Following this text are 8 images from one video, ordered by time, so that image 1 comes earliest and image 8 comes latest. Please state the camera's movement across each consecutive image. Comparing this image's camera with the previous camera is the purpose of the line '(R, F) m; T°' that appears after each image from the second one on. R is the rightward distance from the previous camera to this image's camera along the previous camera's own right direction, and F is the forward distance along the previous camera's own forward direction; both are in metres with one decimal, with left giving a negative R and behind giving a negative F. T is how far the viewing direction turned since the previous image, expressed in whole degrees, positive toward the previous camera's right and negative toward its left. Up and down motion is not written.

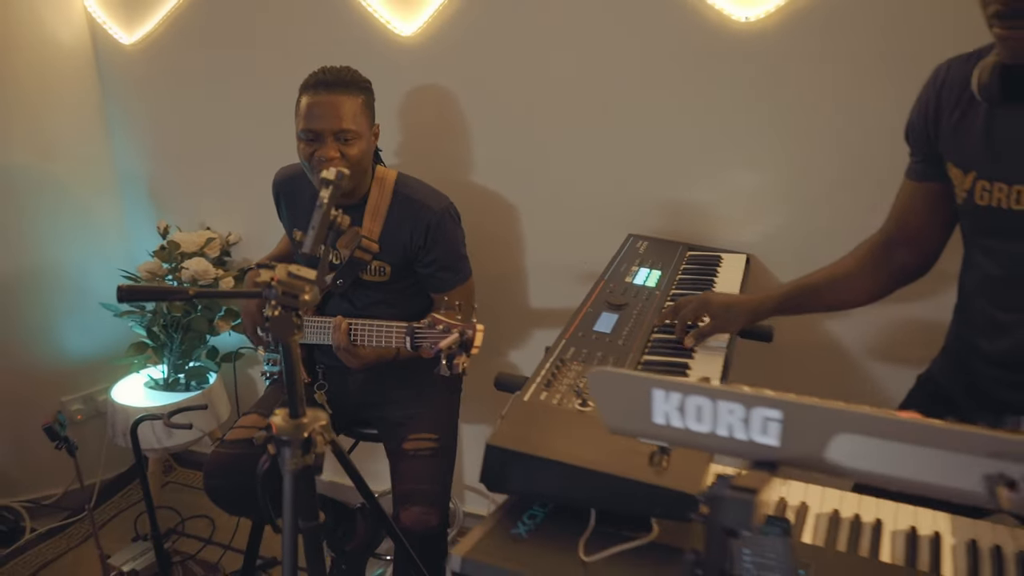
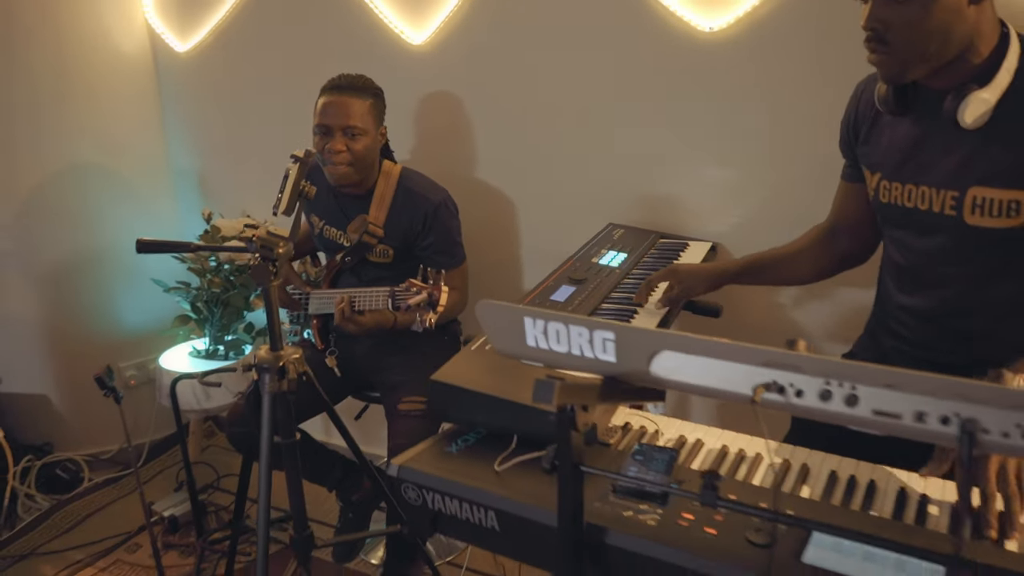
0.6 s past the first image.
(+0.2, -0.2) m; -4°
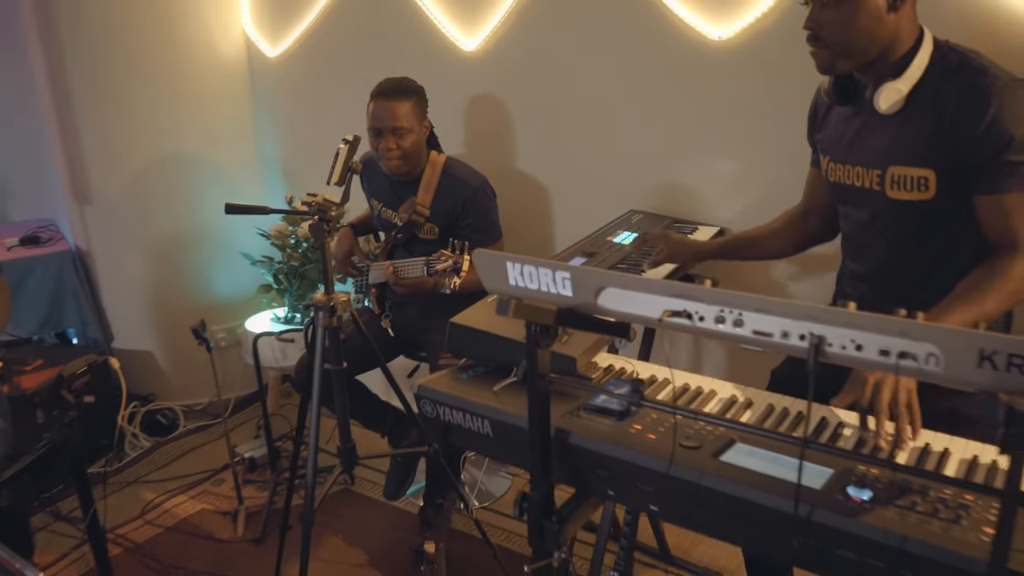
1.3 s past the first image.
(+0.1, -0.3) m; -6°
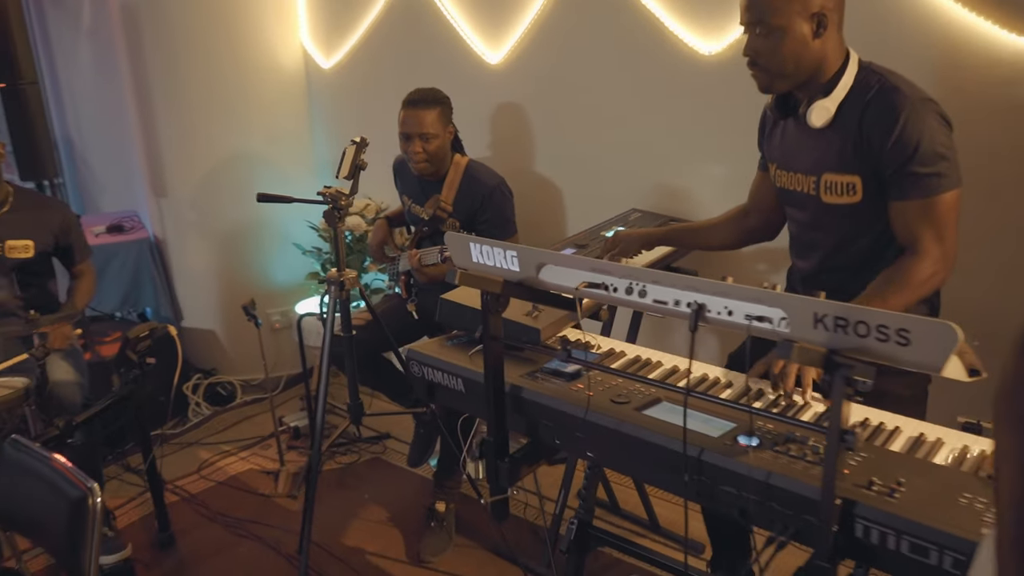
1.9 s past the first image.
(+0.2, -0.2) m; -5°
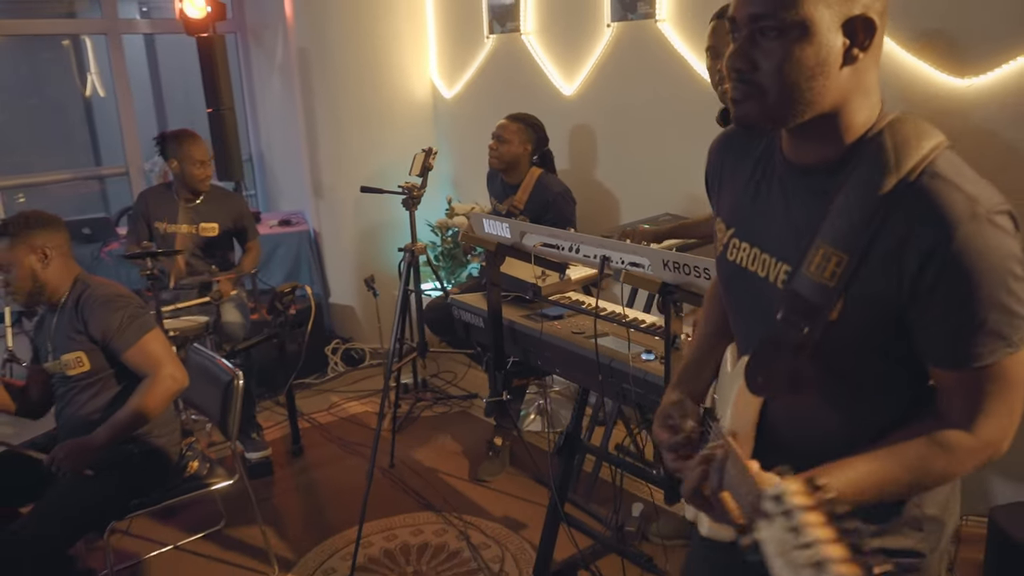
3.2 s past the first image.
(+0.4, -0.6) m; -12°
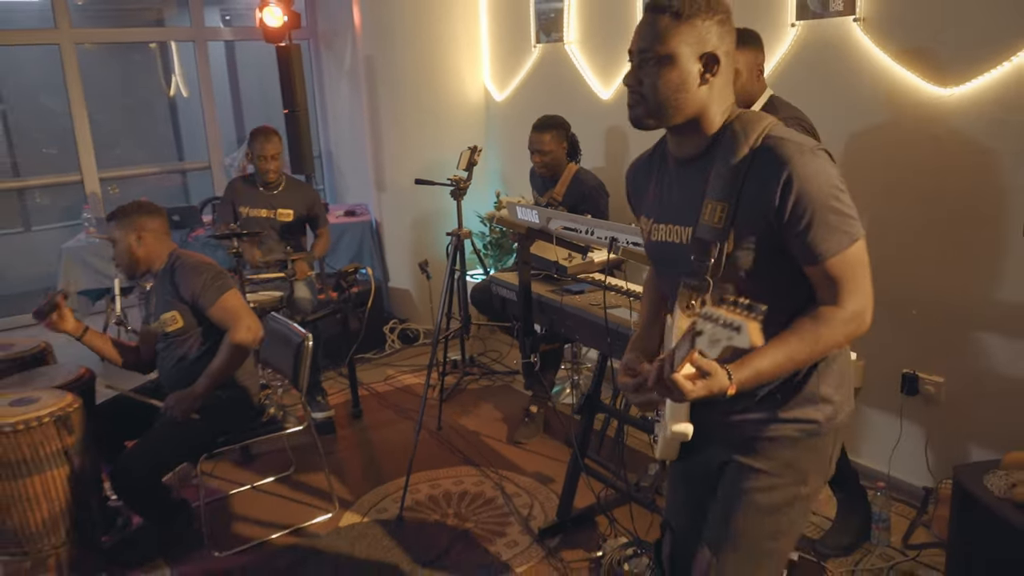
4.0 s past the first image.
(+0.1, -0.4) m; -4°
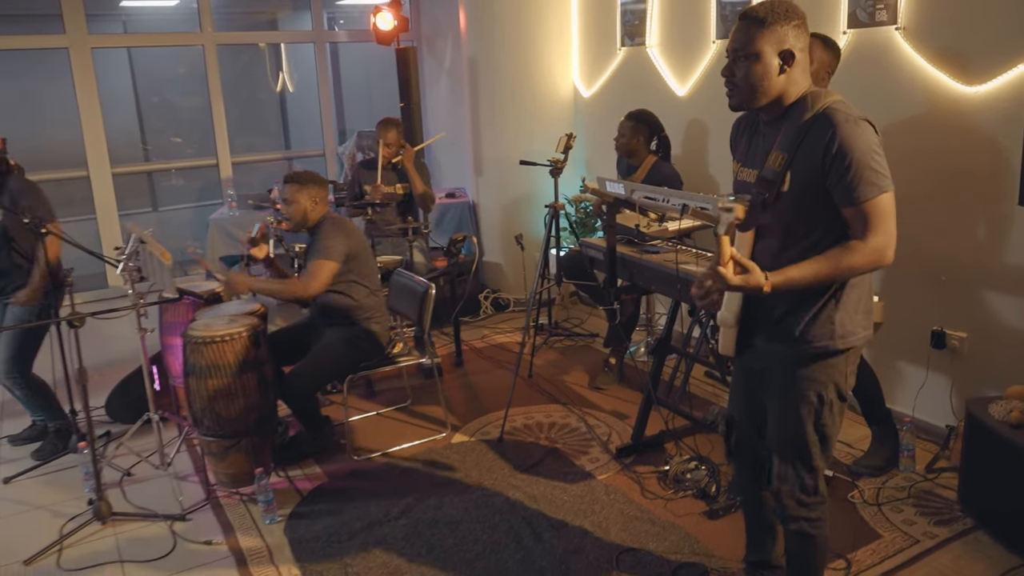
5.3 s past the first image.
(-0.1, -0.6) m; -5°
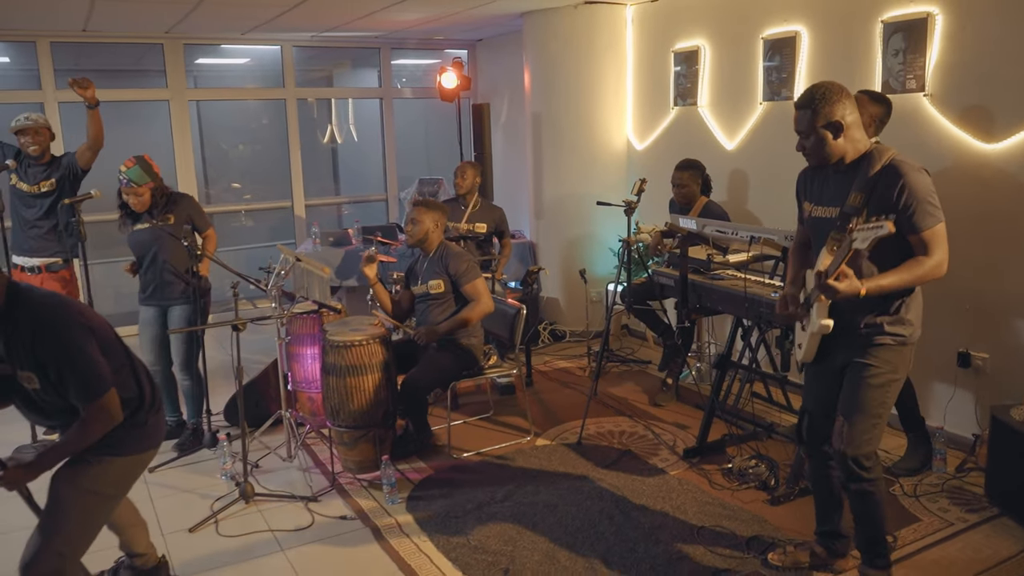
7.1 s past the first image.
(-0.3, -0.5) m; 0°
